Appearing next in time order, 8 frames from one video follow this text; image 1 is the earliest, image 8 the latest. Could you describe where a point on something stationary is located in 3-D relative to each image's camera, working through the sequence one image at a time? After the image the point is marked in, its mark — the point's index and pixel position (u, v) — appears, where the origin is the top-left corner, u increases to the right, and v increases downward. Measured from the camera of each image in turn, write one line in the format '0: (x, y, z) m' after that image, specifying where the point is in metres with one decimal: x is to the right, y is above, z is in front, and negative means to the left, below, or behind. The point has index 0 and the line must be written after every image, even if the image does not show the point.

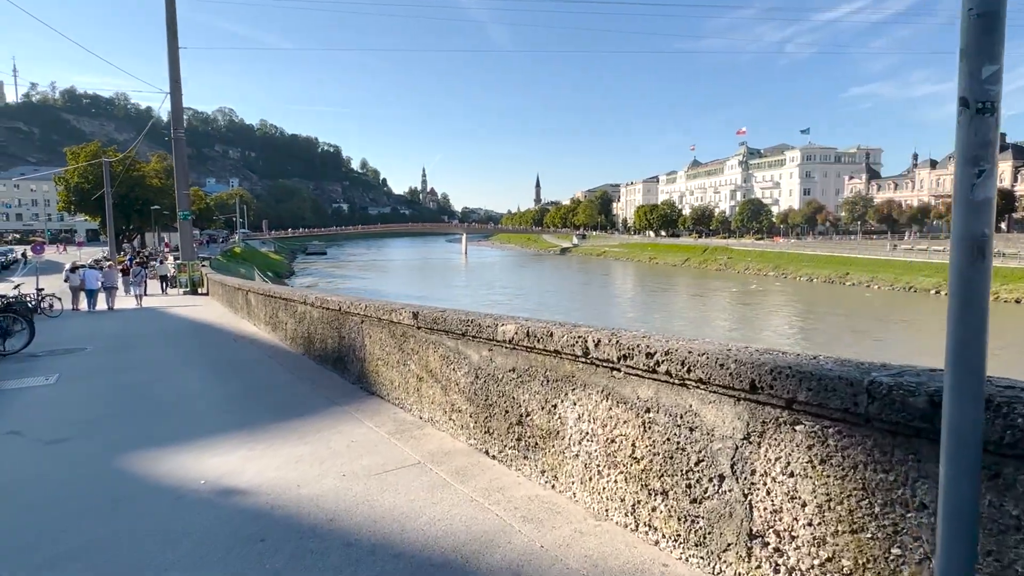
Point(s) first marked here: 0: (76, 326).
0: (-9.4, -0.7, +13.8) m
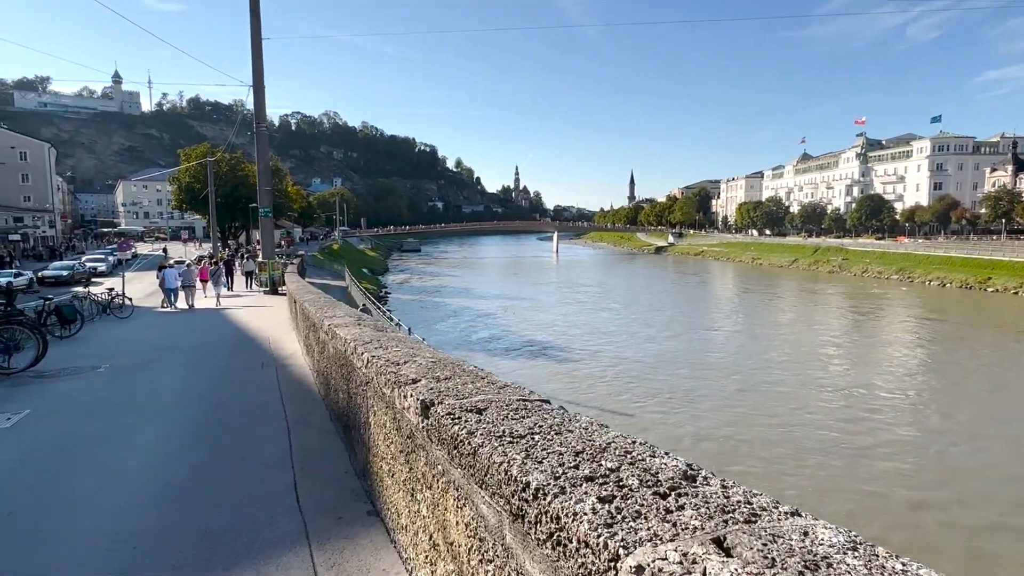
0: (-7.6, -0.8, +12.7) m
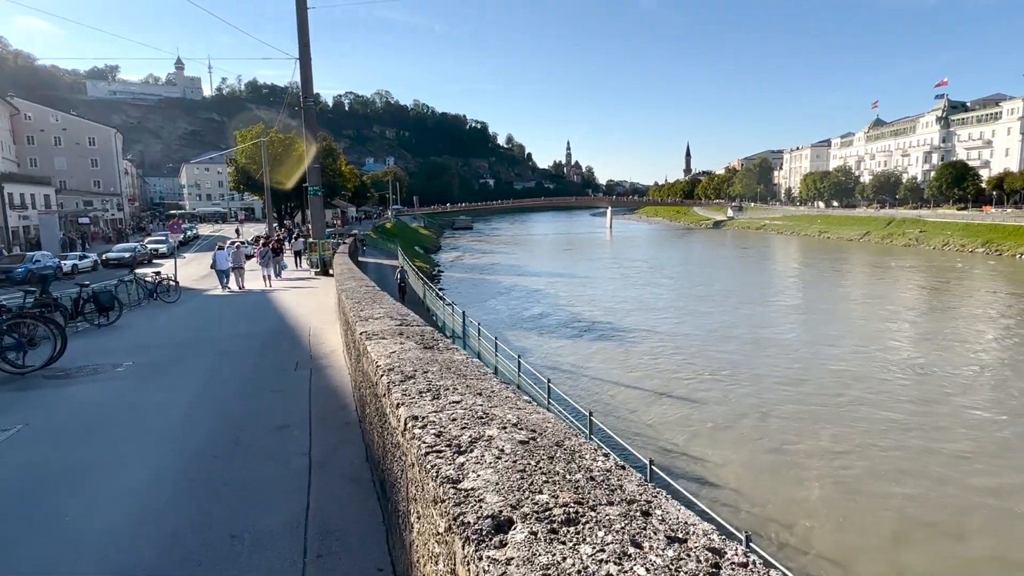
0: (-6.3, -0.5, +12.0) m
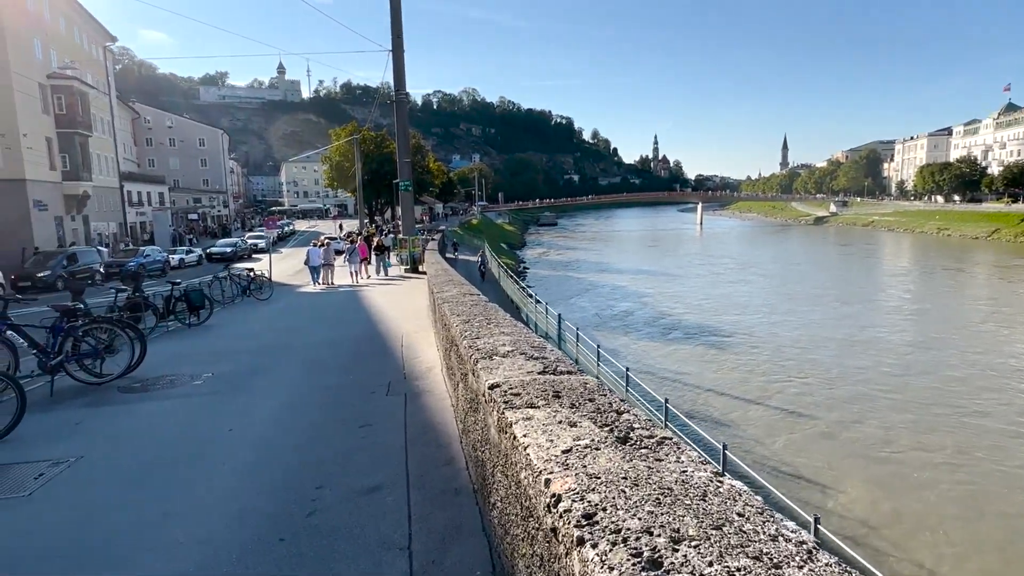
0: (-4.4, -0.5, +11.5) m
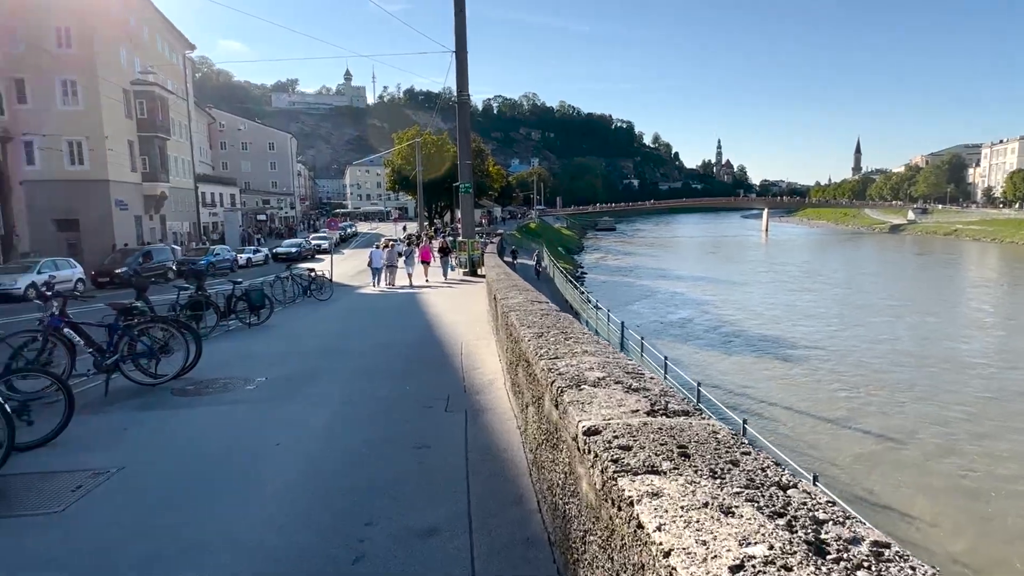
0: (-3.2, -0.5, +11.3) m
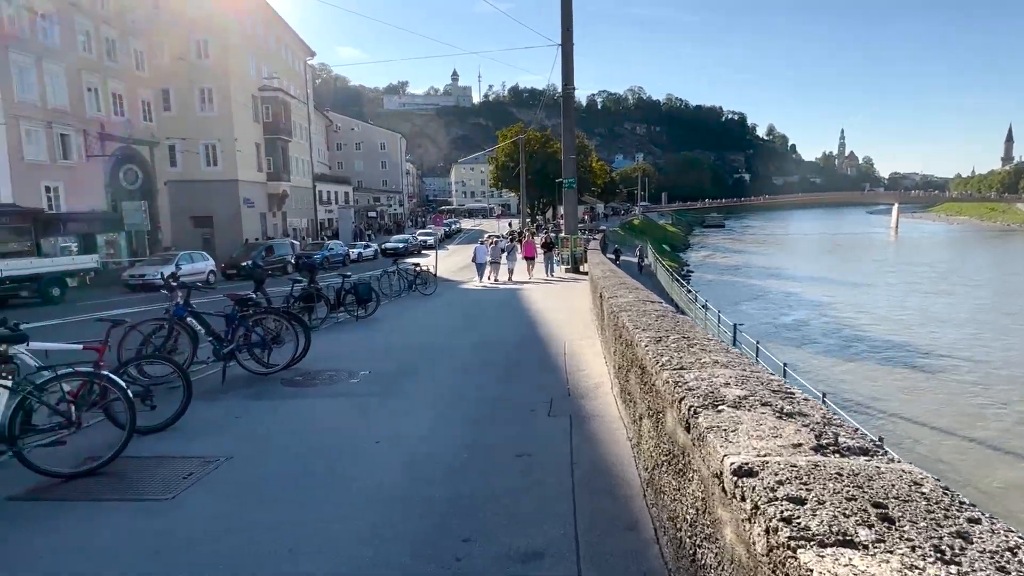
0: (-1.3, -0.4, +11.4) m
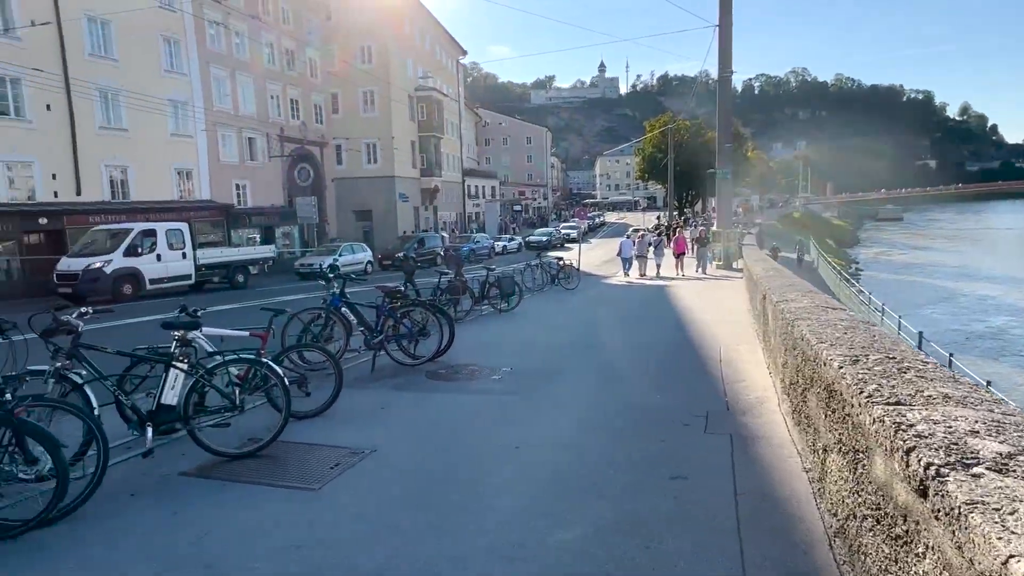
0: (+1.3, -0.3, +11.1) m
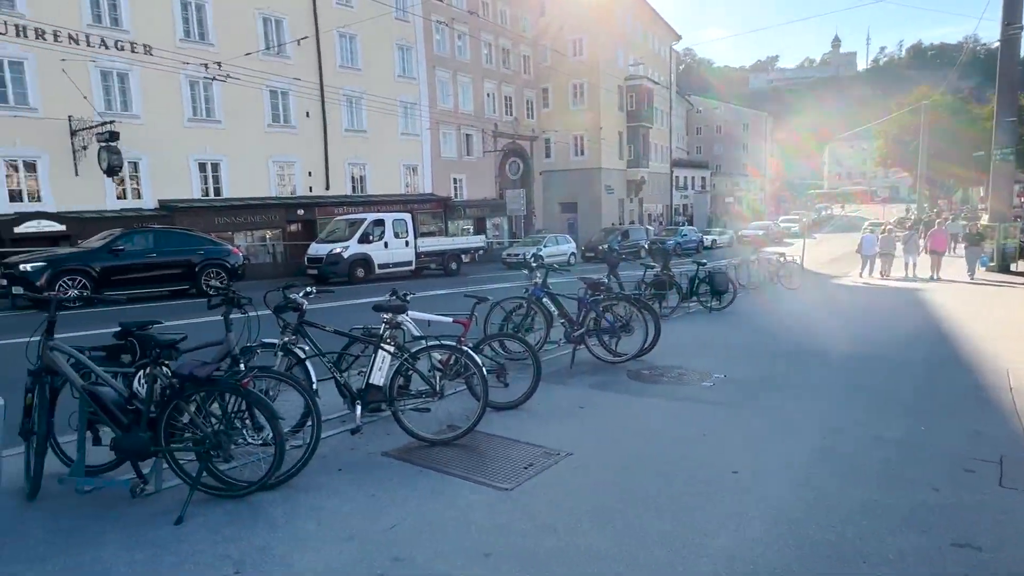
0: (+4.7, -0.3, +9.7) m
